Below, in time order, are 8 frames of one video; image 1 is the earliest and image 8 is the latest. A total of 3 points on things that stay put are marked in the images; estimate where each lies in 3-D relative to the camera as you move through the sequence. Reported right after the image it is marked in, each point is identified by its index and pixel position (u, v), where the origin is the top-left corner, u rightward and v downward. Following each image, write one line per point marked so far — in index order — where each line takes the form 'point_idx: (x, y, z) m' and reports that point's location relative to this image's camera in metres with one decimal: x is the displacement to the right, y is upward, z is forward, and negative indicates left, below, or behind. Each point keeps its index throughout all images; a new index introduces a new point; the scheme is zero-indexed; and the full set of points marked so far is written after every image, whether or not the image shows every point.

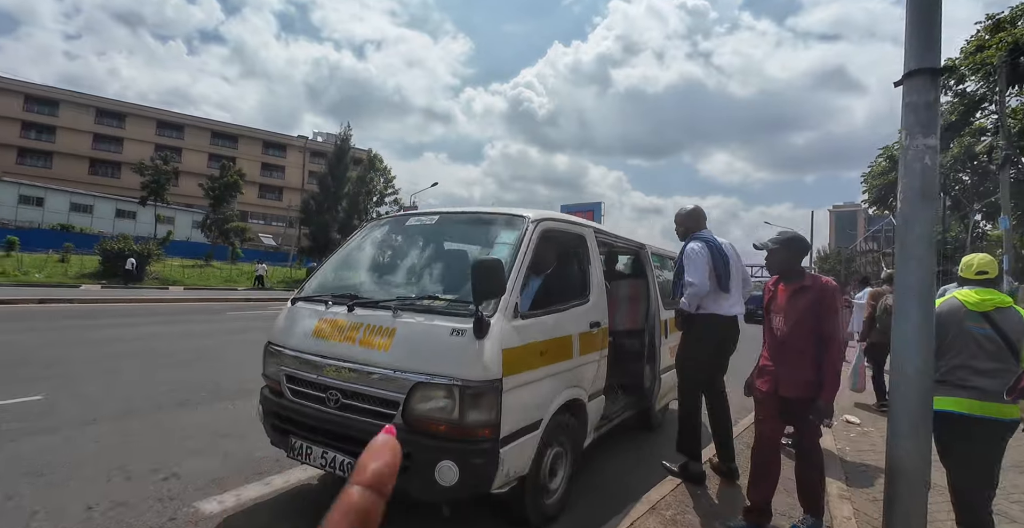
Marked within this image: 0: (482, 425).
0: (-0.2, -0.9, +2.6) m
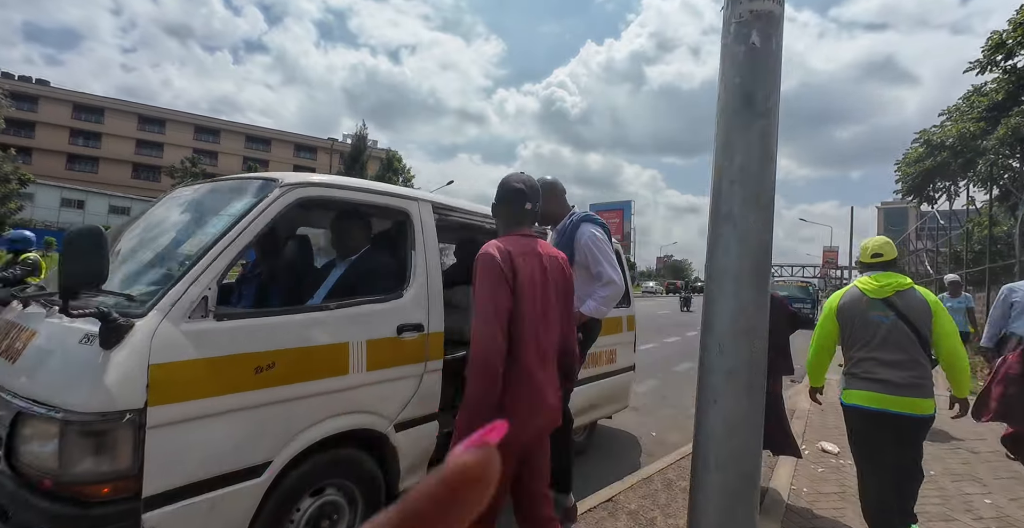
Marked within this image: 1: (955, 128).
0: (-1.5, -0.8, +1.7) m
1: (+14.6, +4.5, +16.0) m
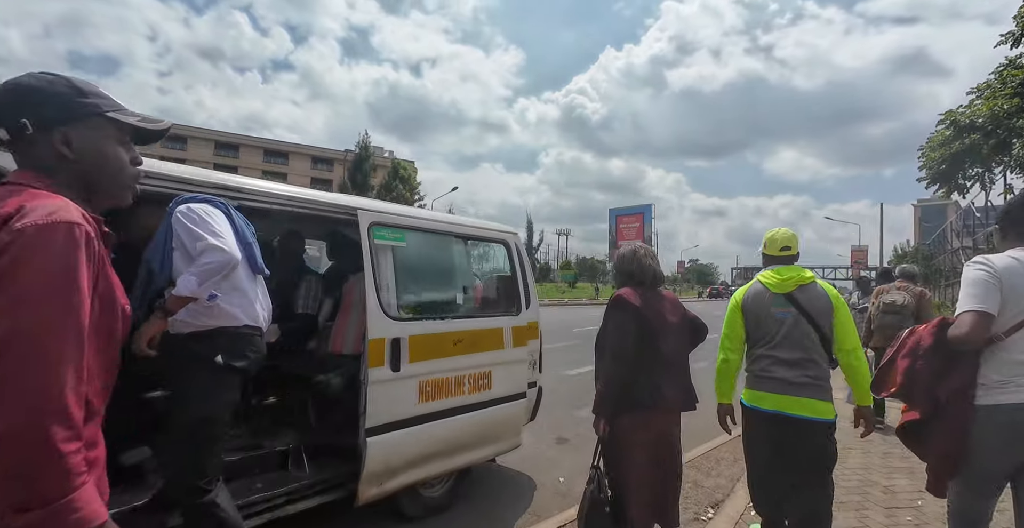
0: (-2.8, -0.7, +0.6) m
1: (+13.8, +4.6, +14.2) m
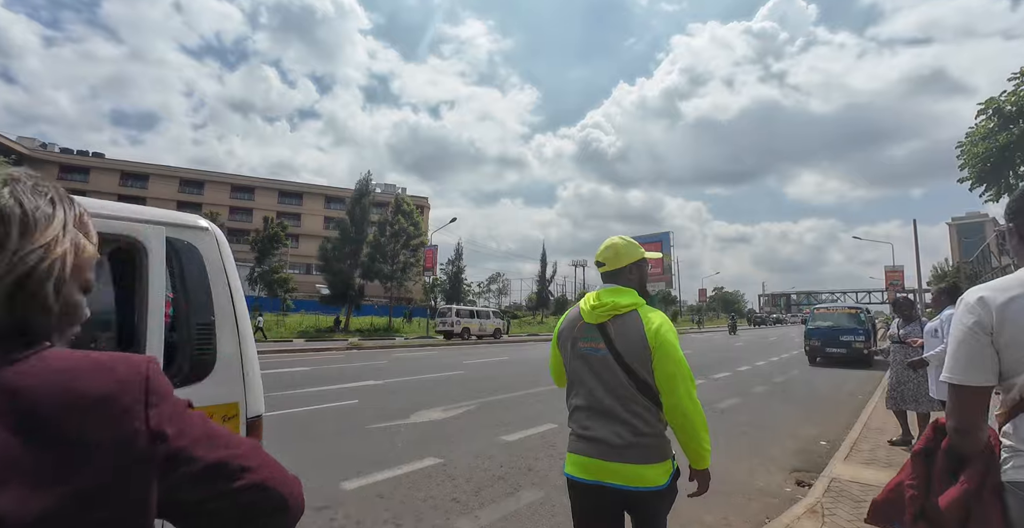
0: (-4.4, -0.6, -1.4) m
1: (+12.7, +4.3, +11.8) m
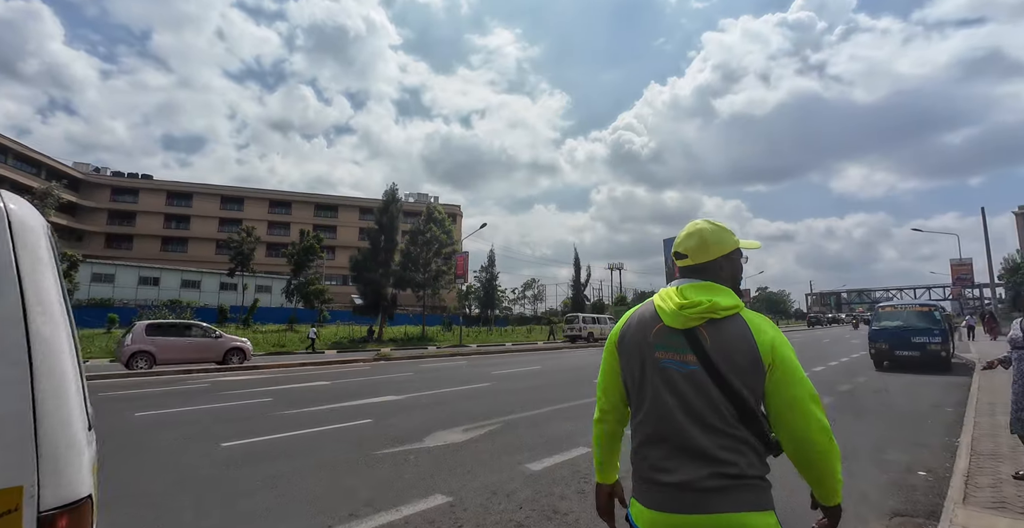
0: (-4.7, -0.7, -2.0) m
1: (+13.2, +4.6, +10.0) m
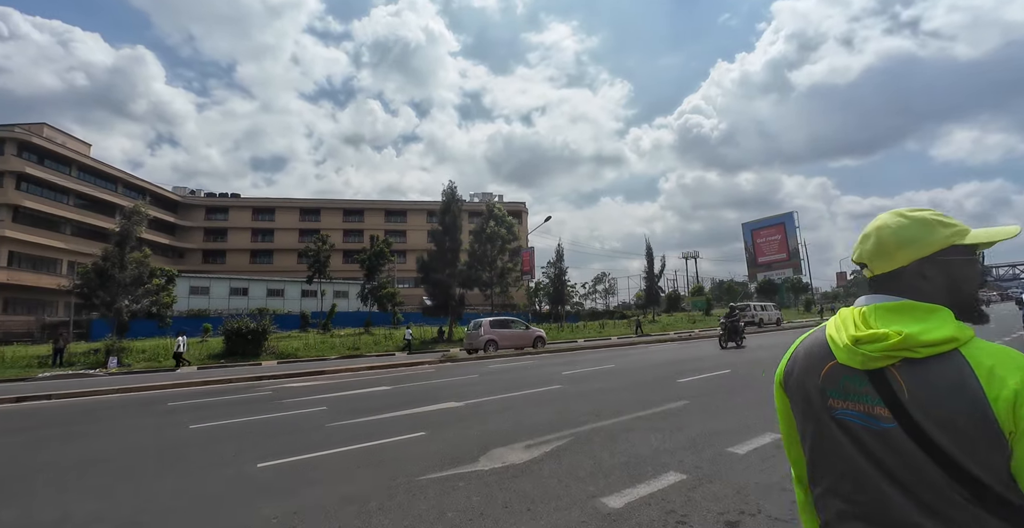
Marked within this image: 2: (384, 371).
0: (-5.1, -0.8, -2.5) m
1: (+13.9, +5.5, +6.9) m
2: (-4.6, -3.8, +17.2) m
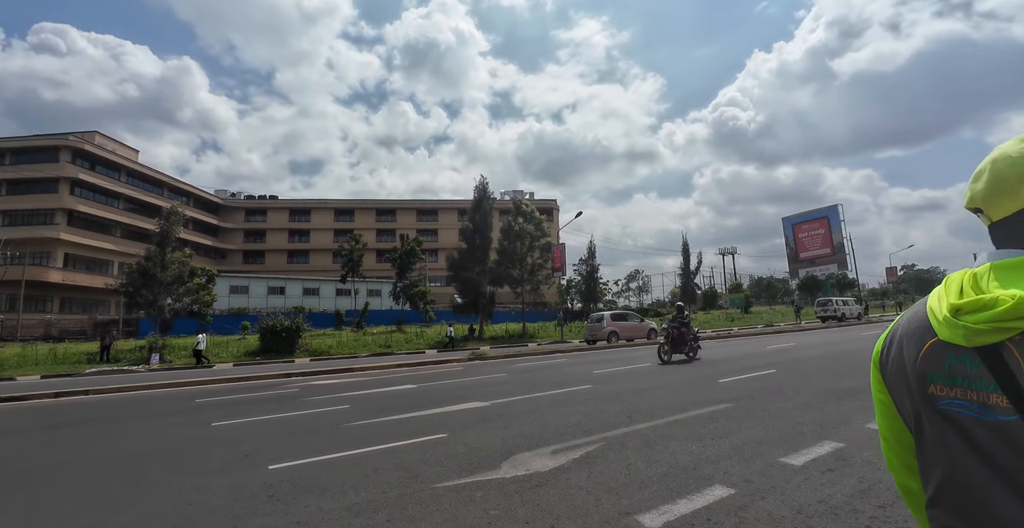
0: (-5.4, -0.8, -2.6) m
1: (+14.2, +5.7, +5.5) m
2: (-3.5, -3.7, +17.0) m
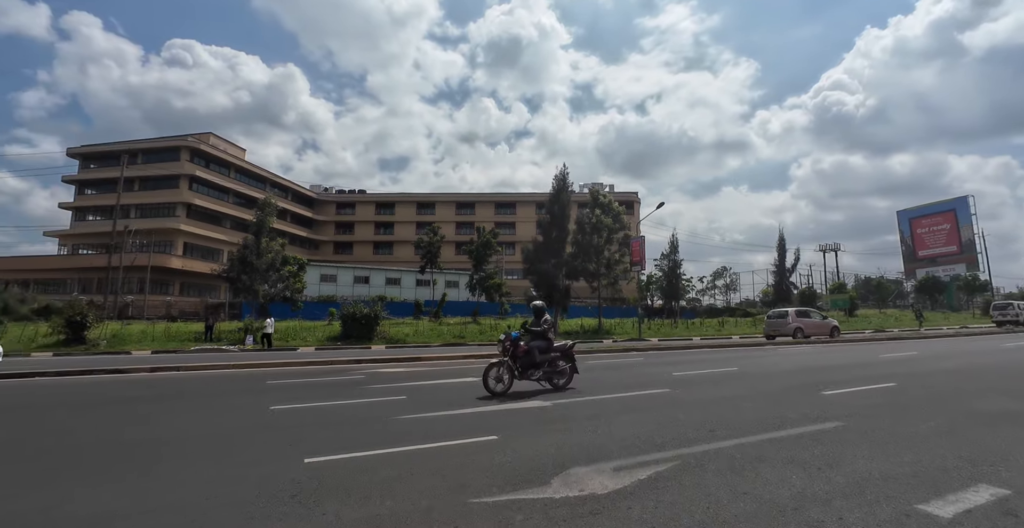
0: (-6.1, -0.6, -2.5) m
1: (+14.6, +5.7, +2.3) m
2: (-1.1, -3.3, +16.6) m
